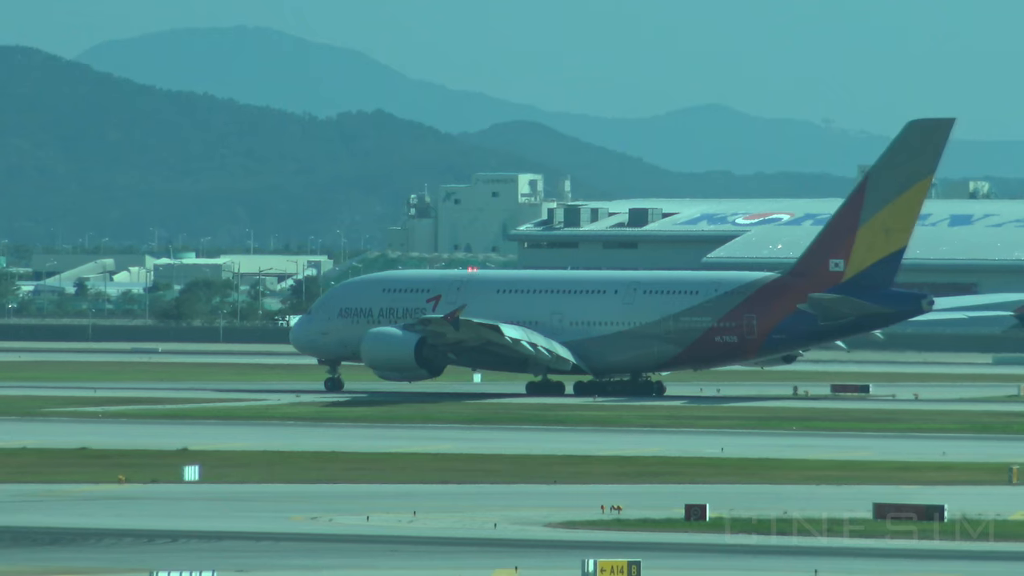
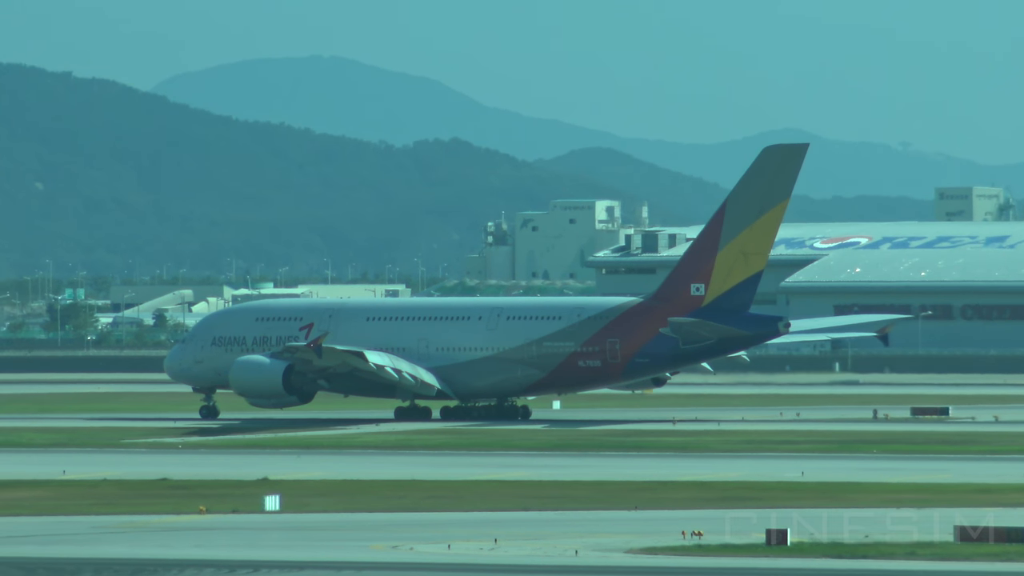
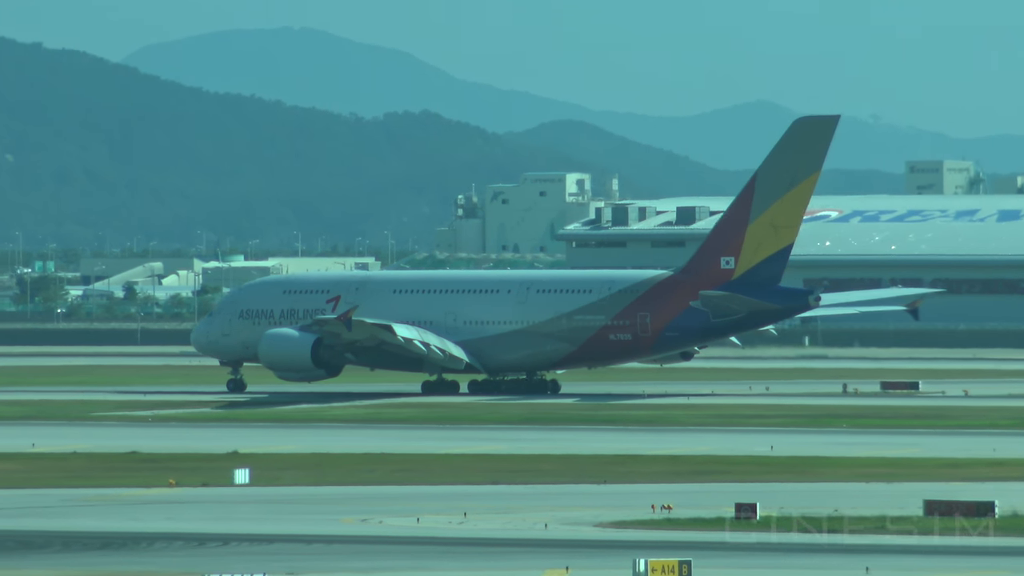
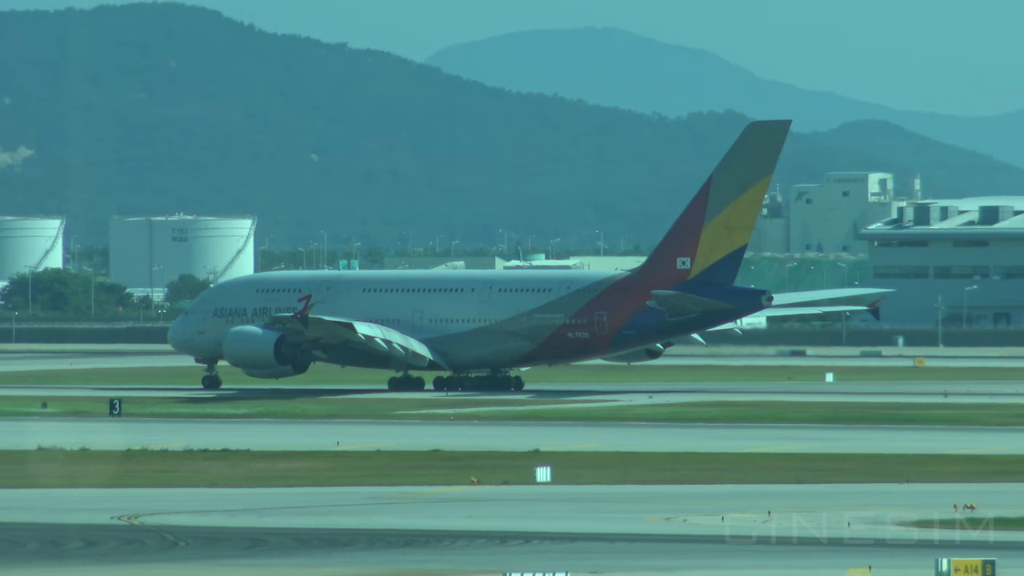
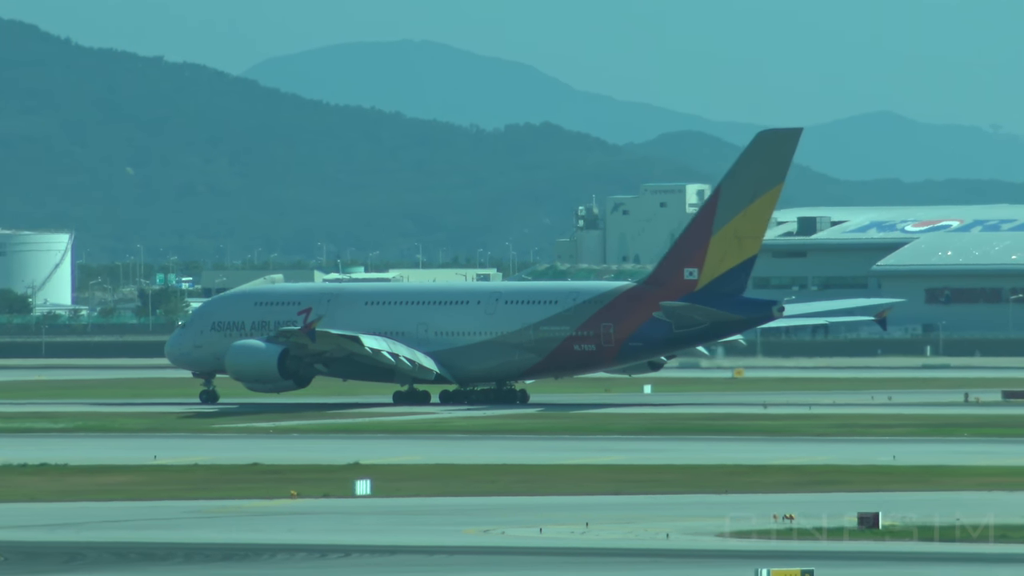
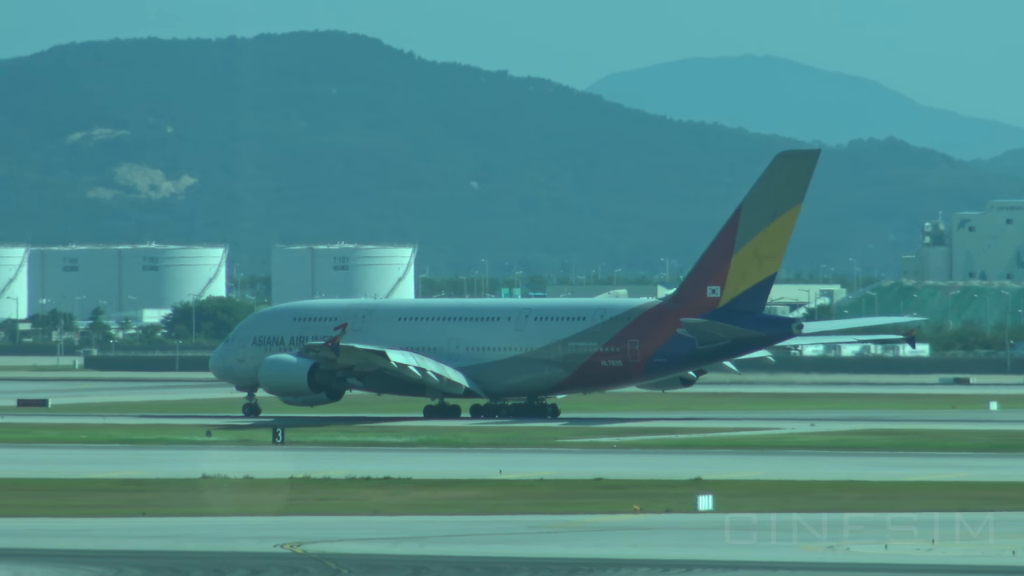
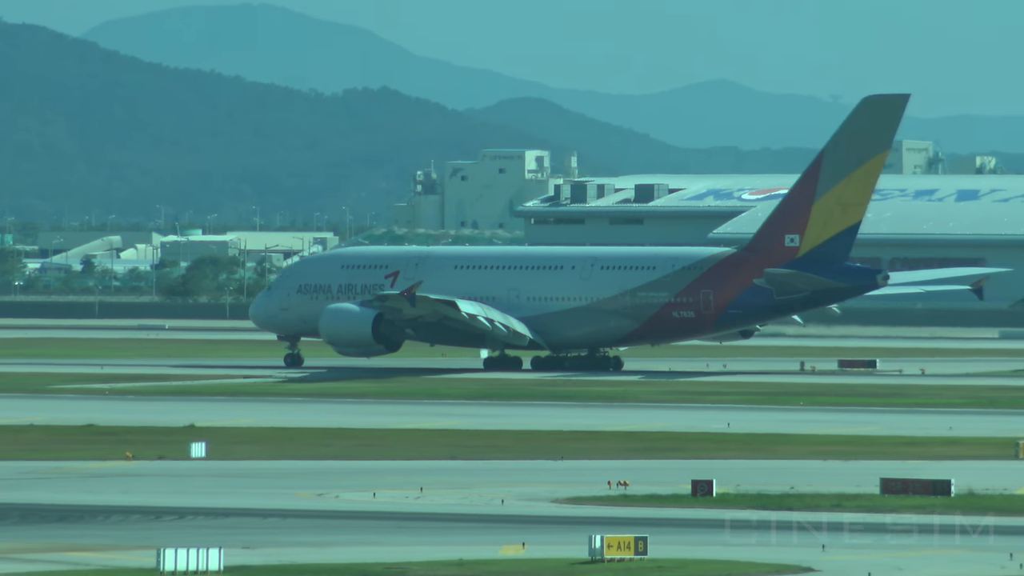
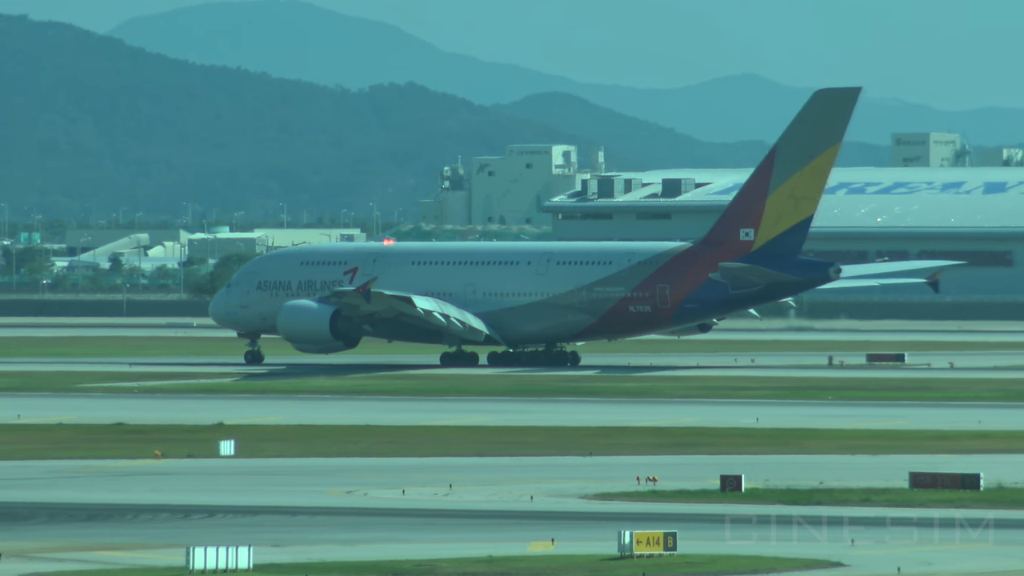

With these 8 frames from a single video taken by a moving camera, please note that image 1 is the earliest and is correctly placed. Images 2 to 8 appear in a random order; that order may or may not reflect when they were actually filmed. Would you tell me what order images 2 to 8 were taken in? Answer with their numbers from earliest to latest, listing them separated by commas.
7, 8, 3, 2, 5, 4, 6
